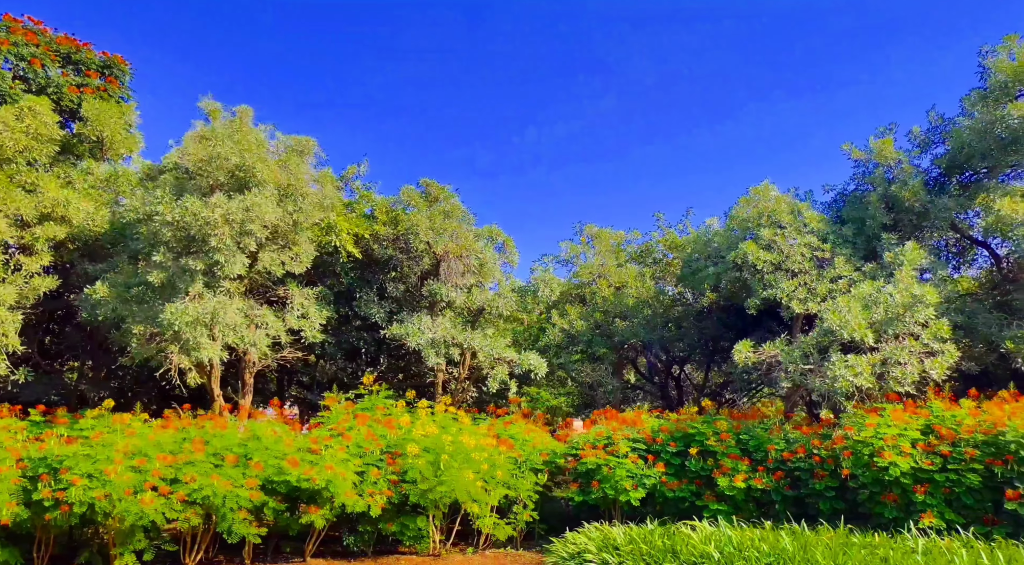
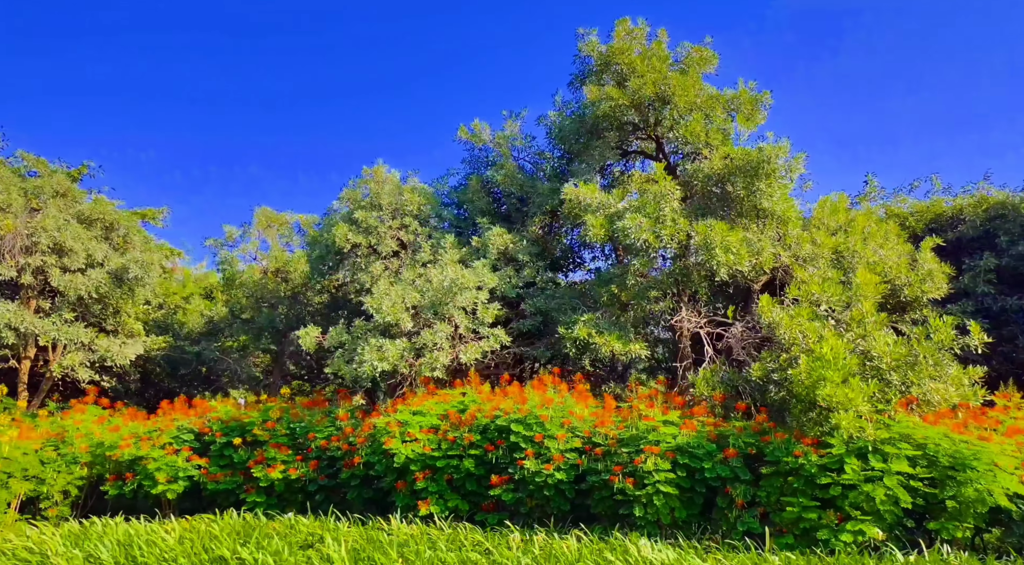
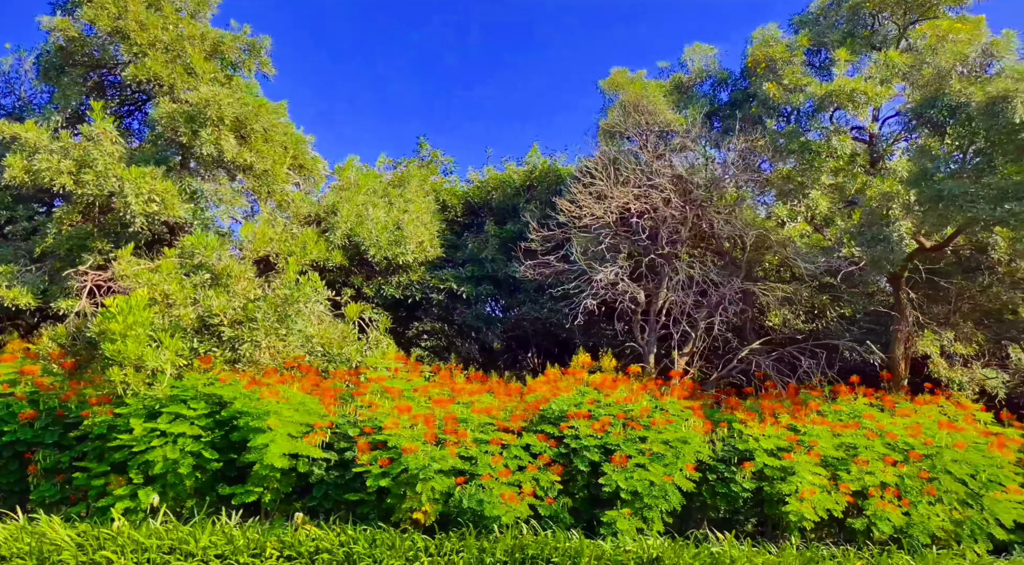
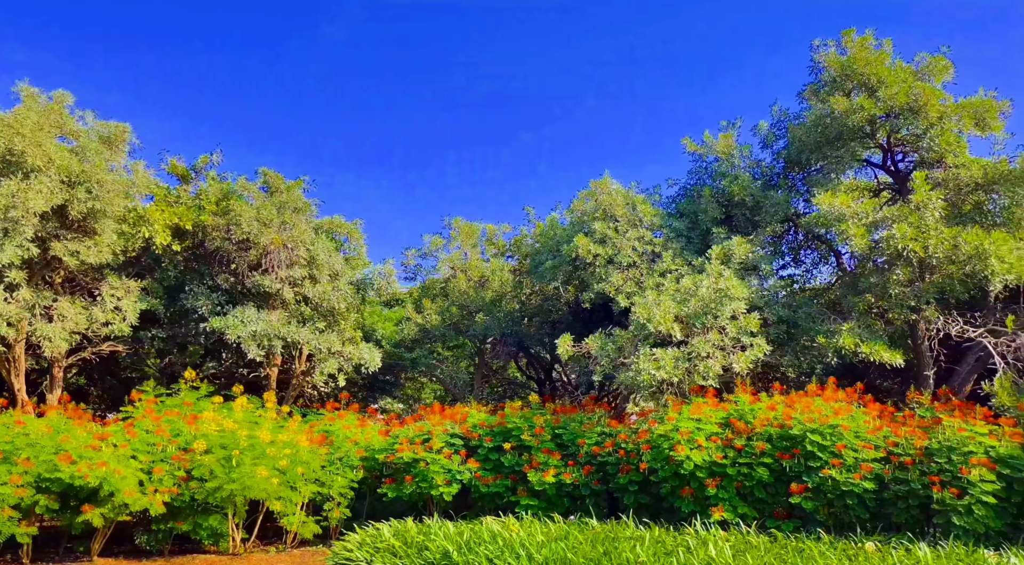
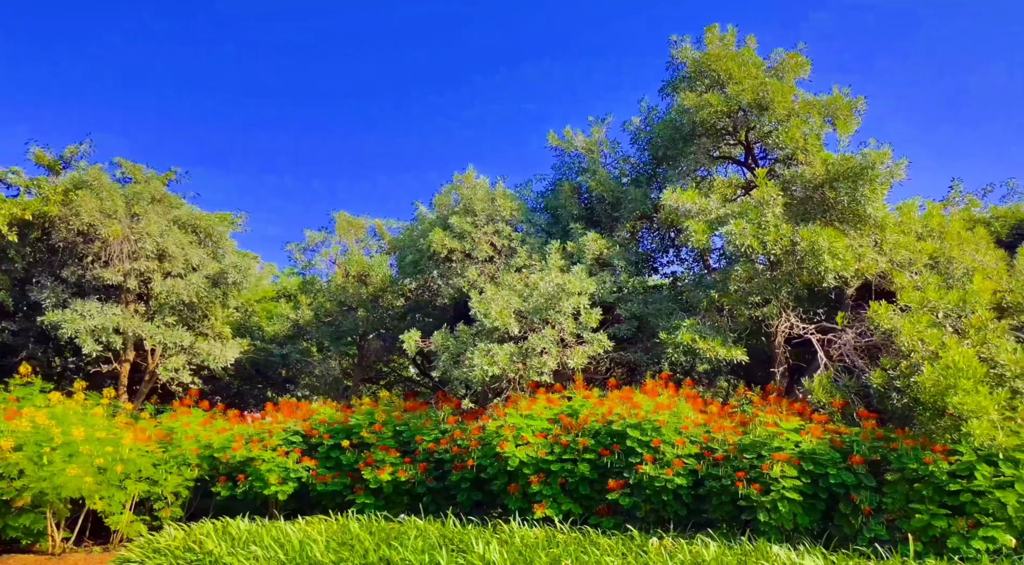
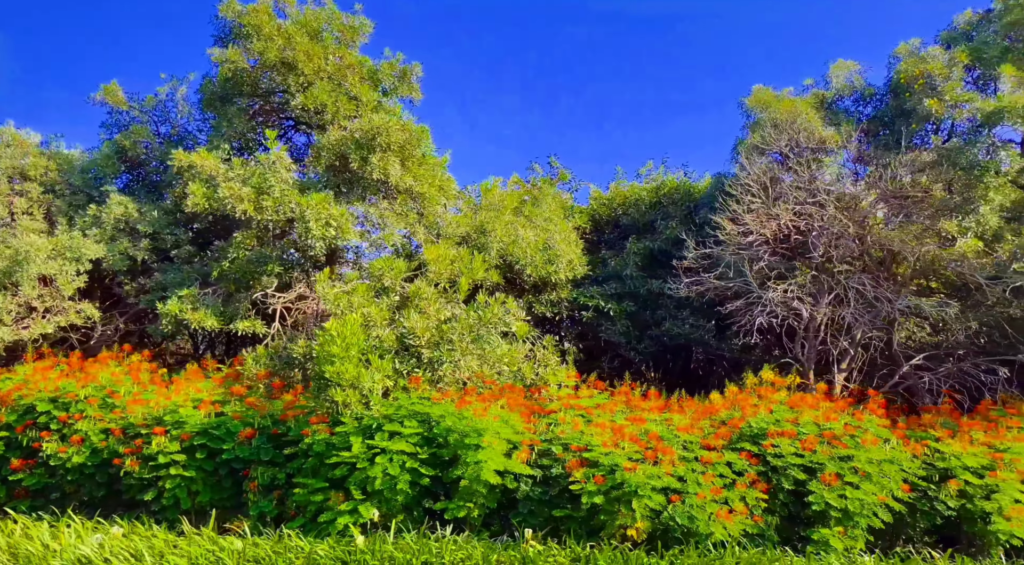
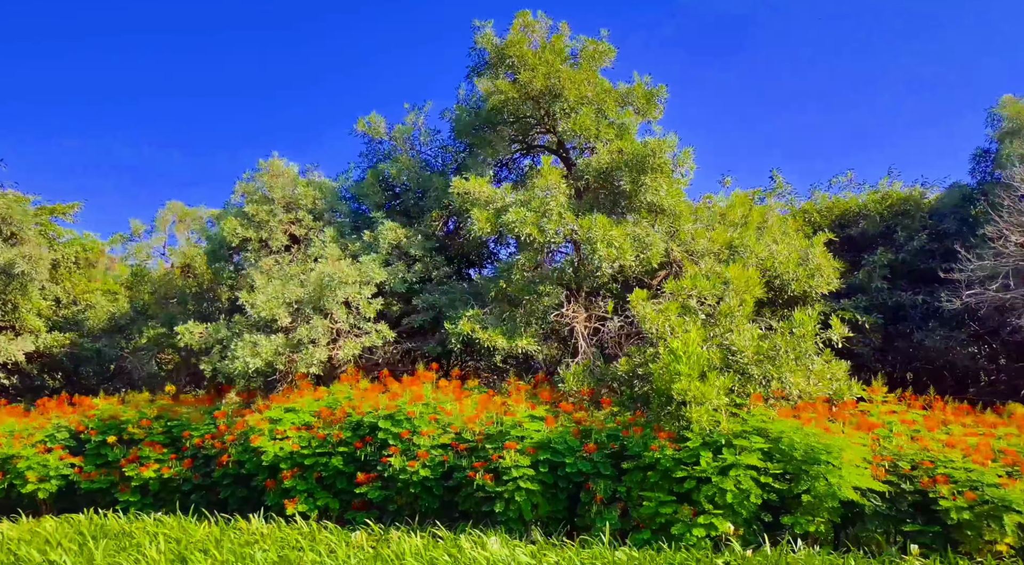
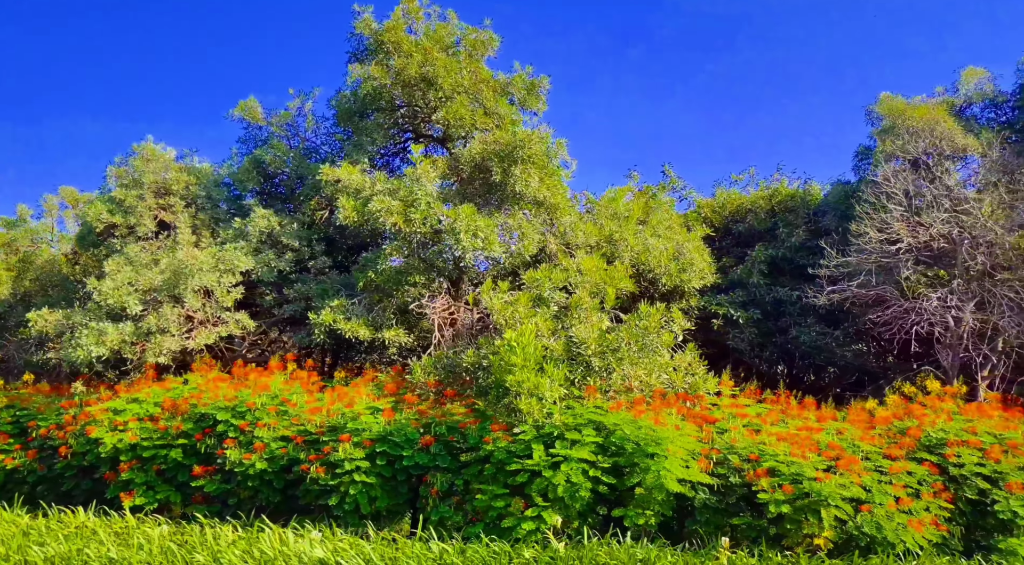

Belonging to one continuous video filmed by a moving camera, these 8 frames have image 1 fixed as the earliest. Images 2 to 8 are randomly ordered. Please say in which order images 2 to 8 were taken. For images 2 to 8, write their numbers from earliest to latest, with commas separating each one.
4, 5, 2, 7, 8, 6, 3
